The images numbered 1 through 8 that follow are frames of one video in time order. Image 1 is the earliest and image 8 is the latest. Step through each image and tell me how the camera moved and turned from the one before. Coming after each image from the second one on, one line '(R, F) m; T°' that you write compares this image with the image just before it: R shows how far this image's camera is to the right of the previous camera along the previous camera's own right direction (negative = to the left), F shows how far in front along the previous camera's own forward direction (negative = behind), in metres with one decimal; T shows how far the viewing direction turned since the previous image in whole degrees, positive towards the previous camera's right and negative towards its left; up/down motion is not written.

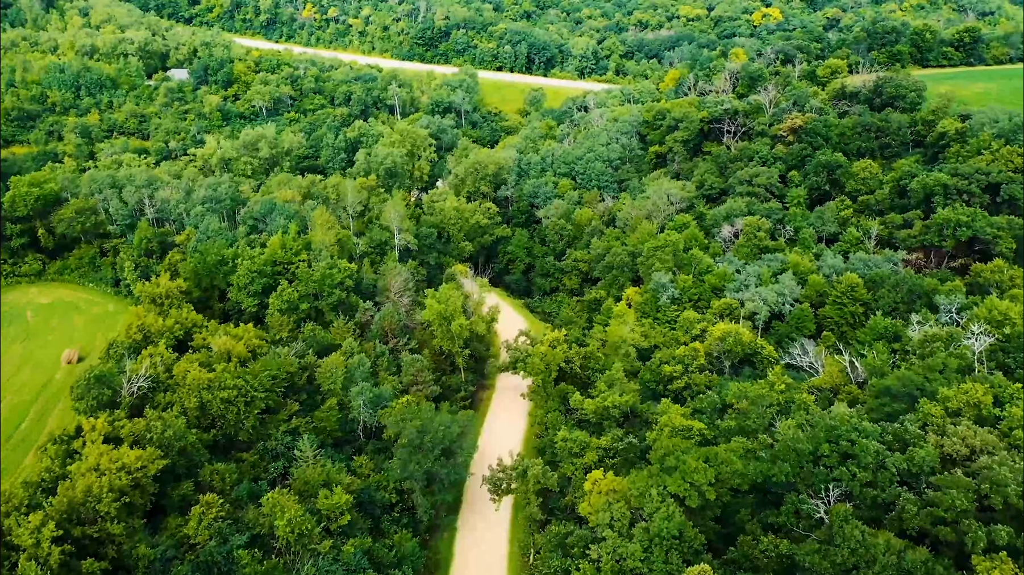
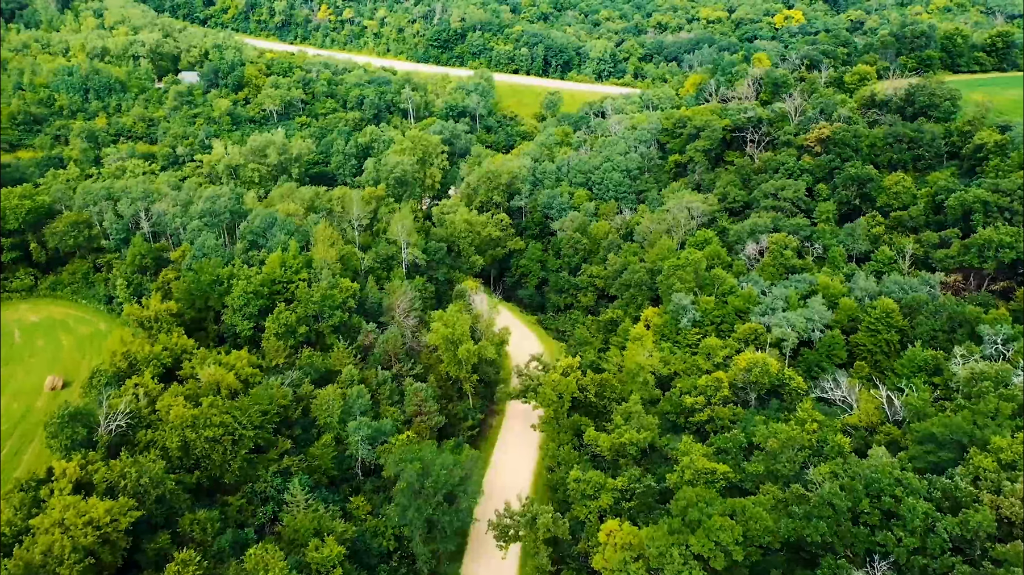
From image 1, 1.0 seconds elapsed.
(+0.2, +3.1) m; -1°
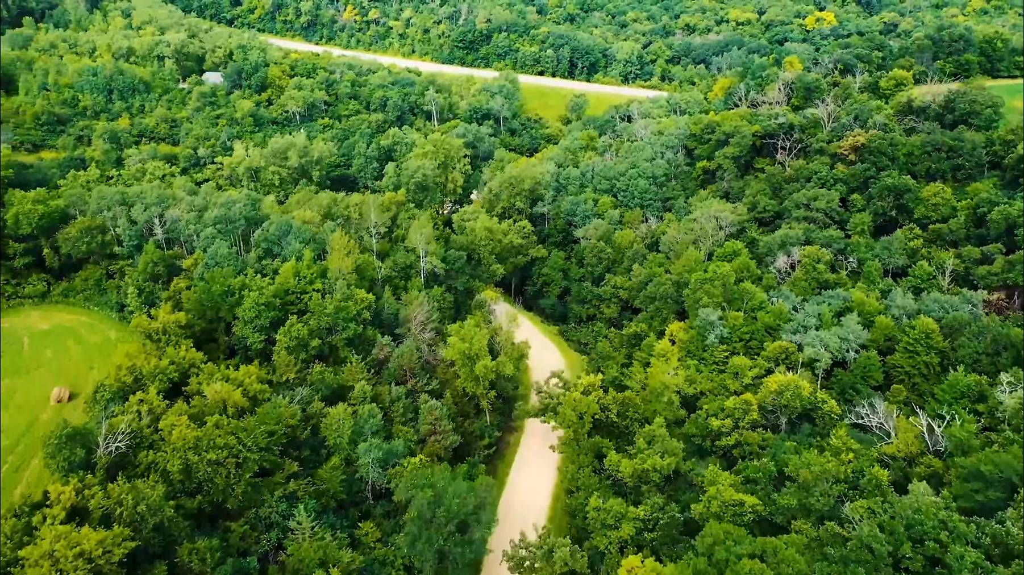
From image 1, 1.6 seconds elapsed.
(+0.2, +1.9) m; -2°
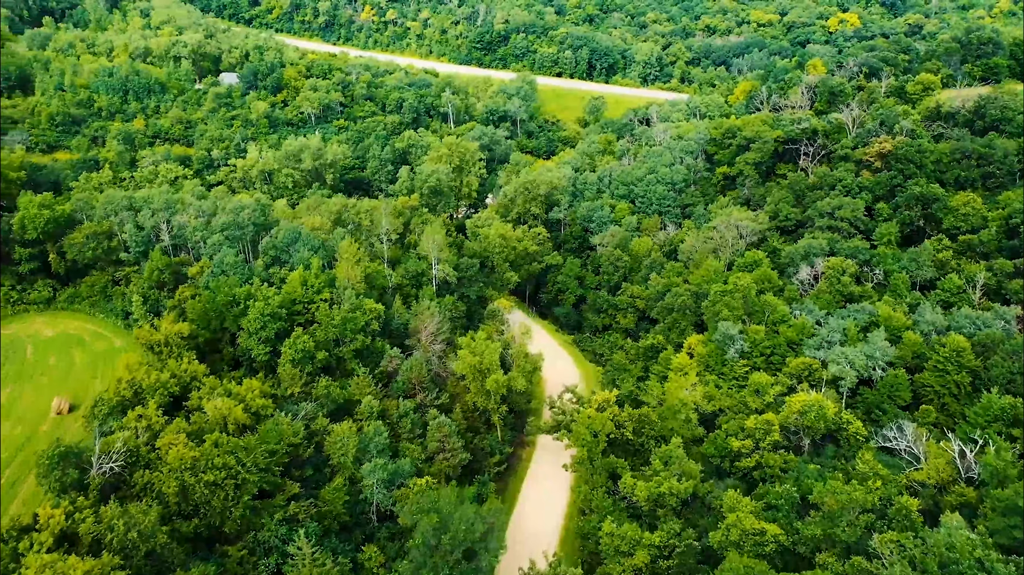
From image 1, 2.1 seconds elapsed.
(+0.2, +1.5) m; -1°
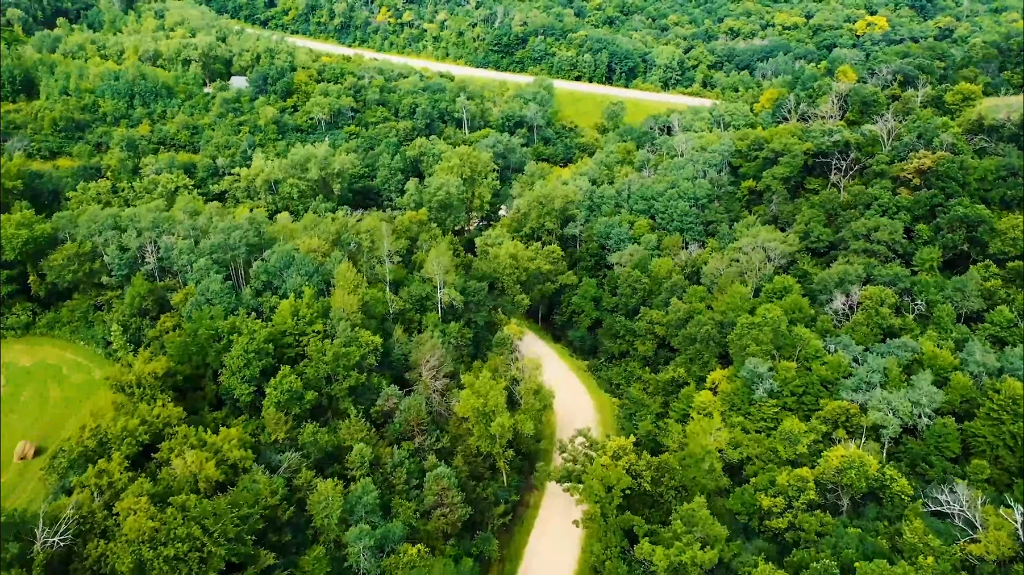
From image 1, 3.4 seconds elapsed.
(+0.5, +4.0) m; -1°
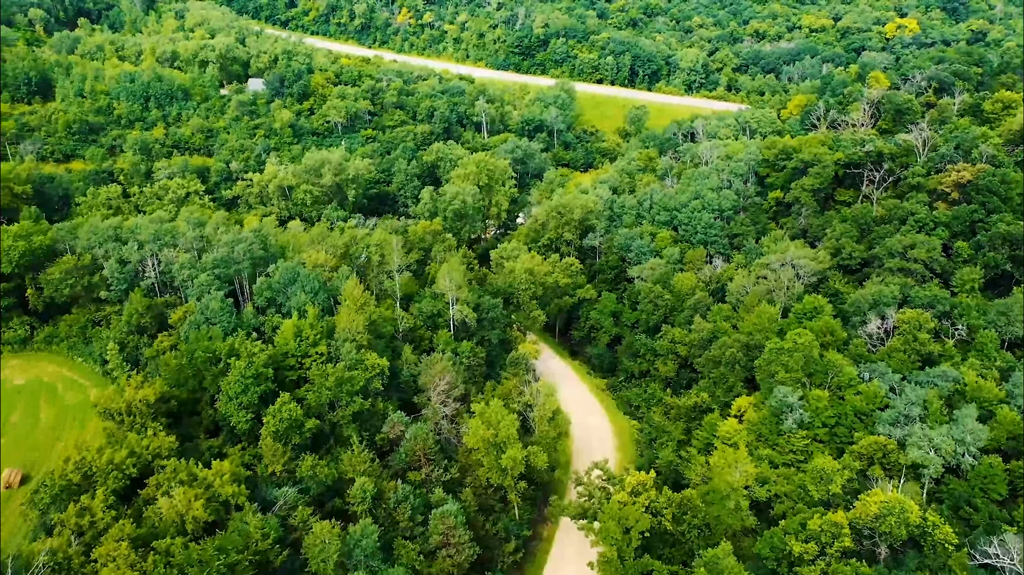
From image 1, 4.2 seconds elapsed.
(+0.2, +2.5) m; -1°
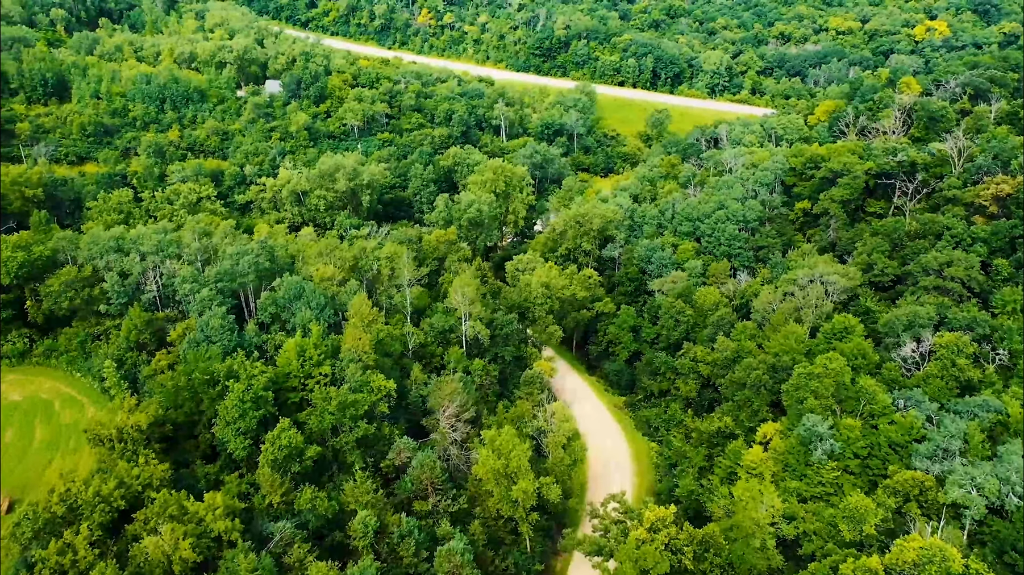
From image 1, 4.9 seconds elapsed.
(+0.2, +2.2) m; -1°
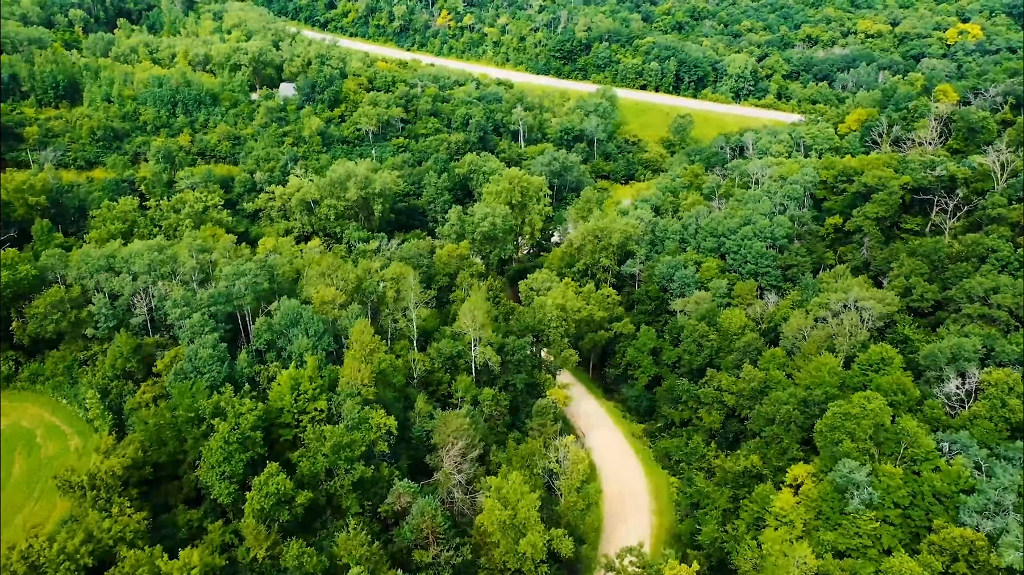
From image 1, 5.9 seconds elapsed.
(+0.4, +3.1) m; -1°
